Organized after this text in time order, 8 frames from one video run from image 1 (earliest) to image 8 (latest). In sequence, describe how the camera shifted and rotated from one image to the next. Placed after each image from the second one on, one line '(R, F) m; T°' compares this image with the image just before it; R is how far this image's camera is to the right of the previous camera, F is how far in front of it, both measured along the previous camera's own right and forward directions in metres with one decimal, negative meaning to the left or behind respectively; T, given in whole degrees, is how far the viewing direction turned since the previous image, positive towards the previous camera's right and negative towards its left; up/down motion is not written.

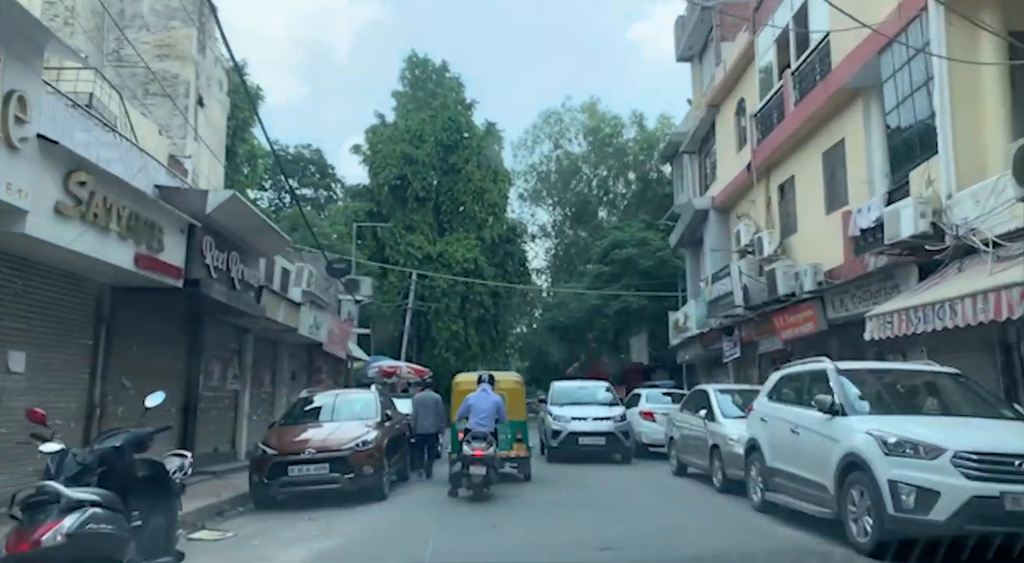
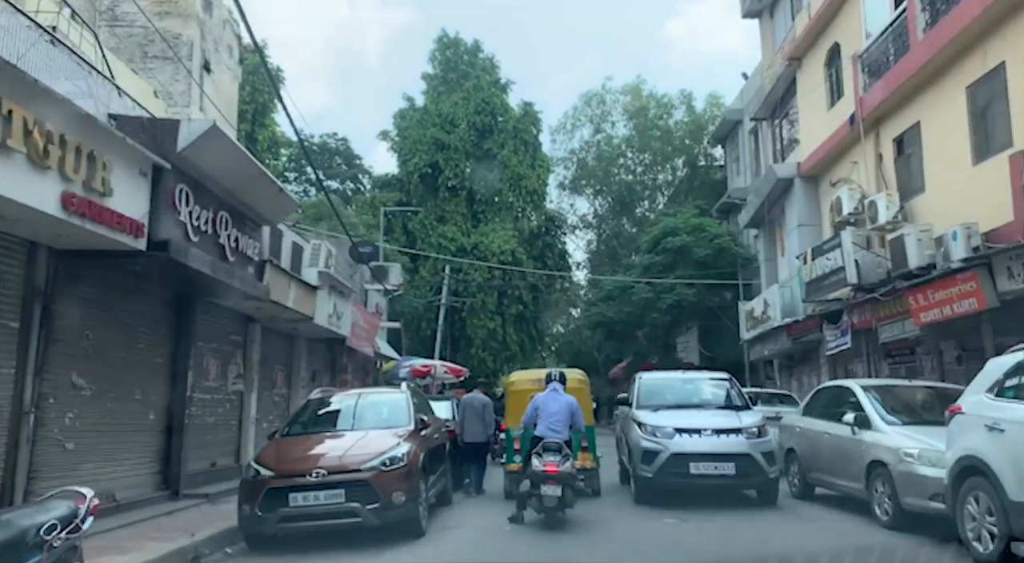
(-0.5, +3.0) m; -2°
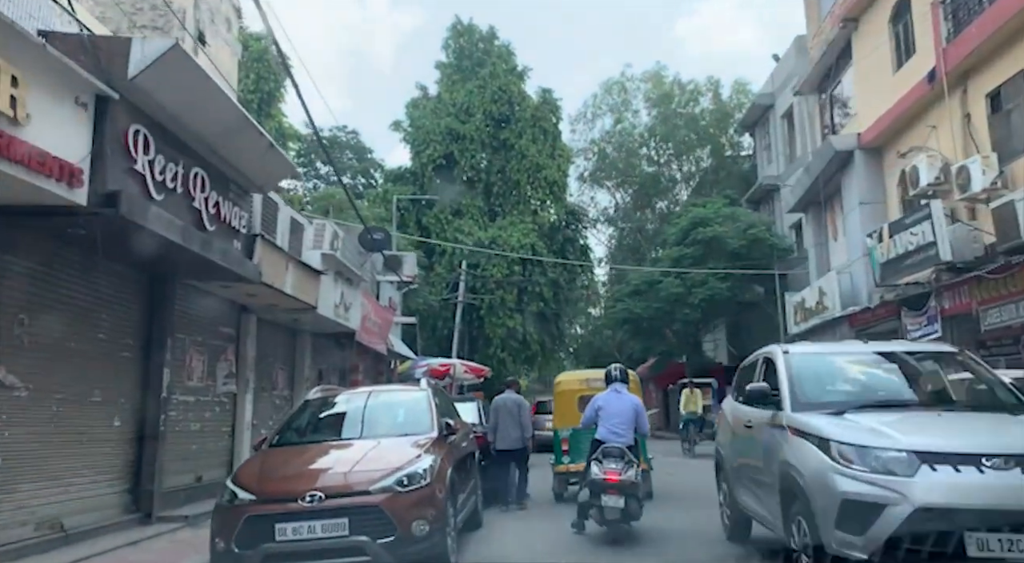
(-0.3, +2.0) m; -1°
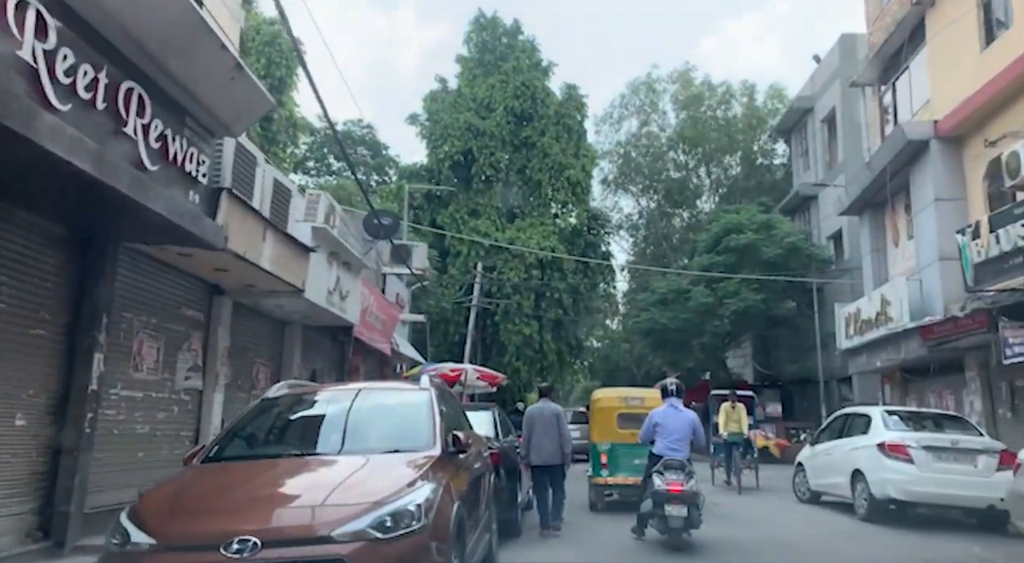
(-0.2, +2.1) m; -1°
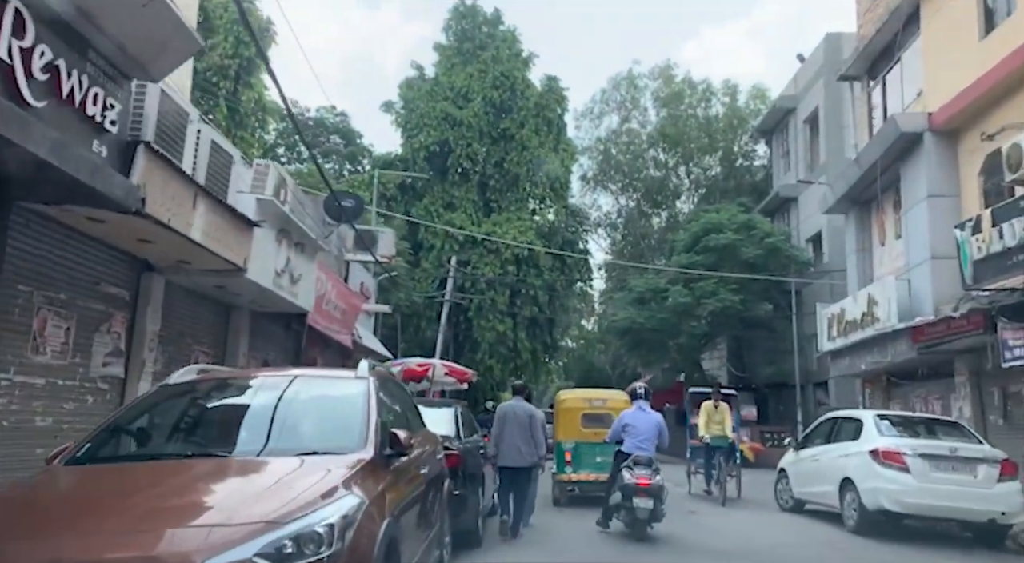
(+0.1, +1.0) m; +2°
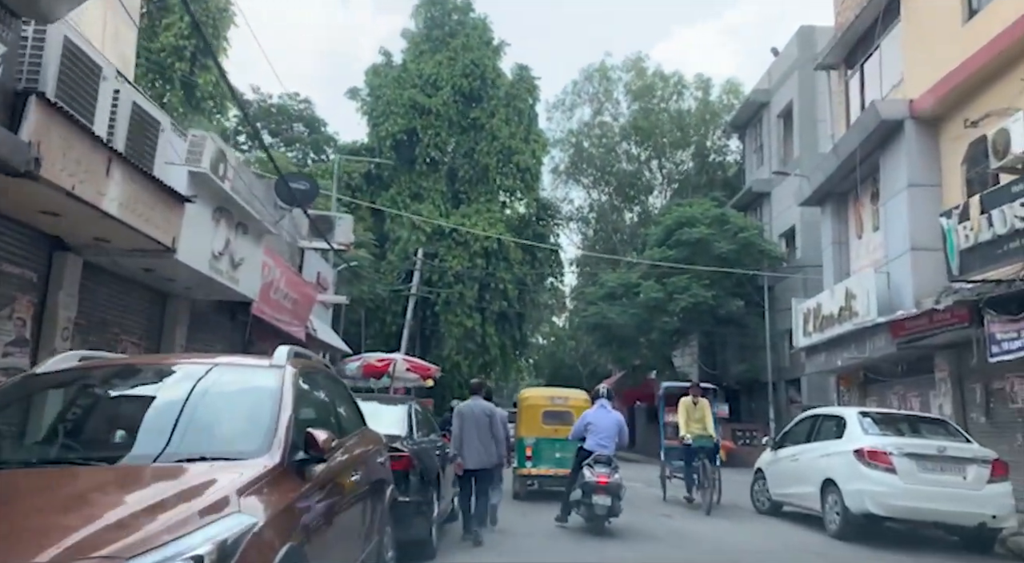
(+0.1, +0.8) m; +2°
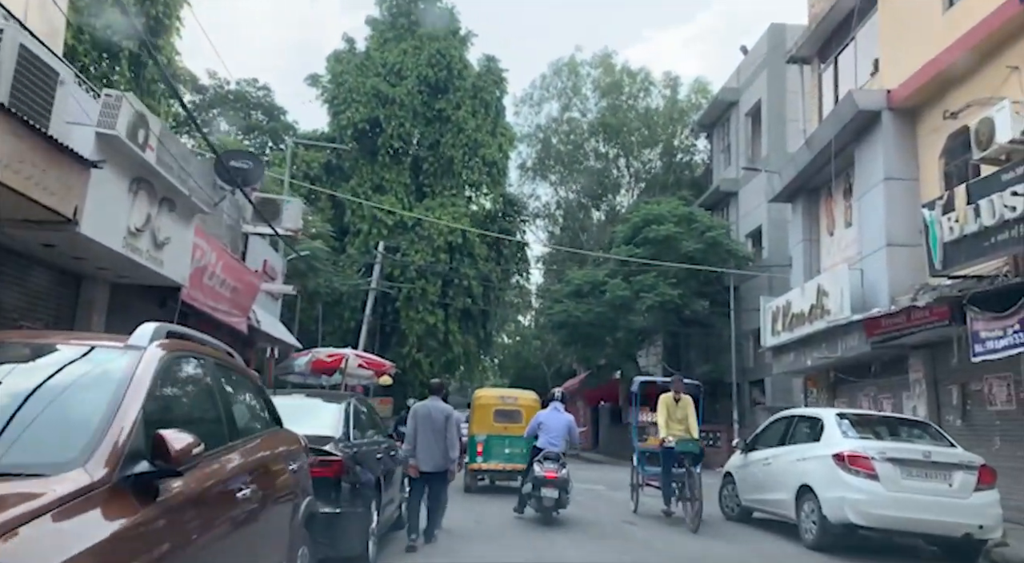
(+0.1, +0.9) m; +2°
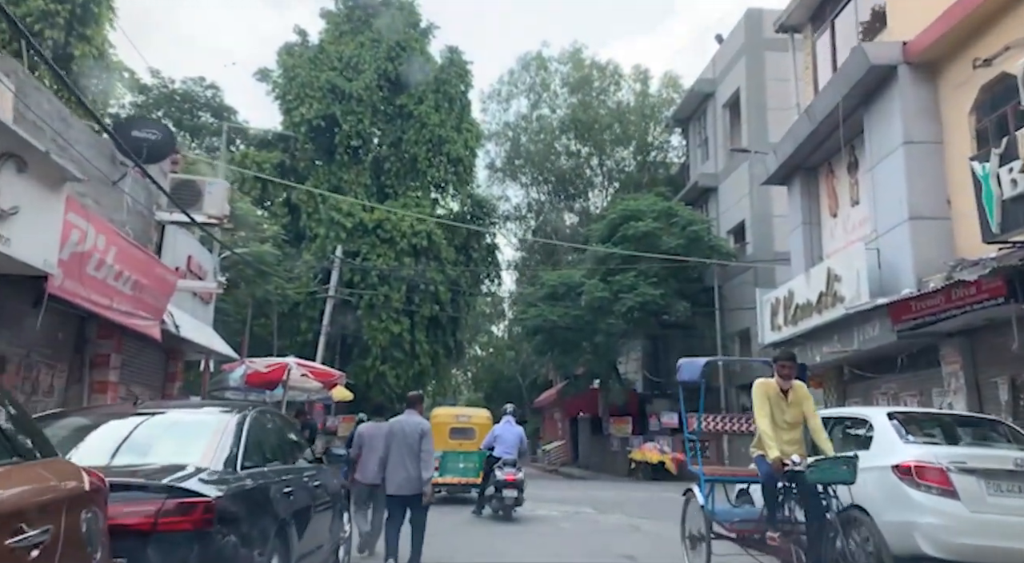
(+0.1, +2.1) m; +2°
